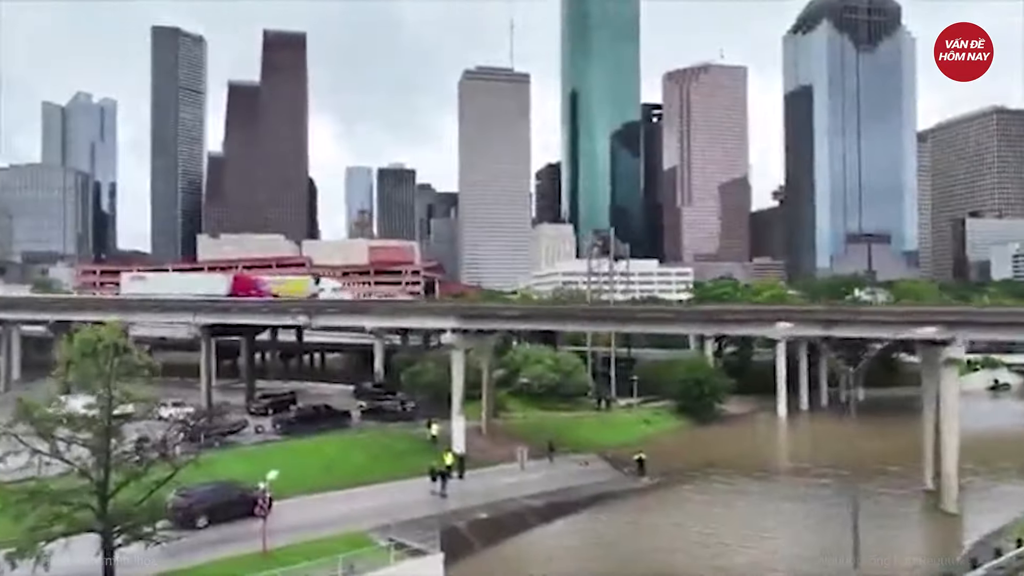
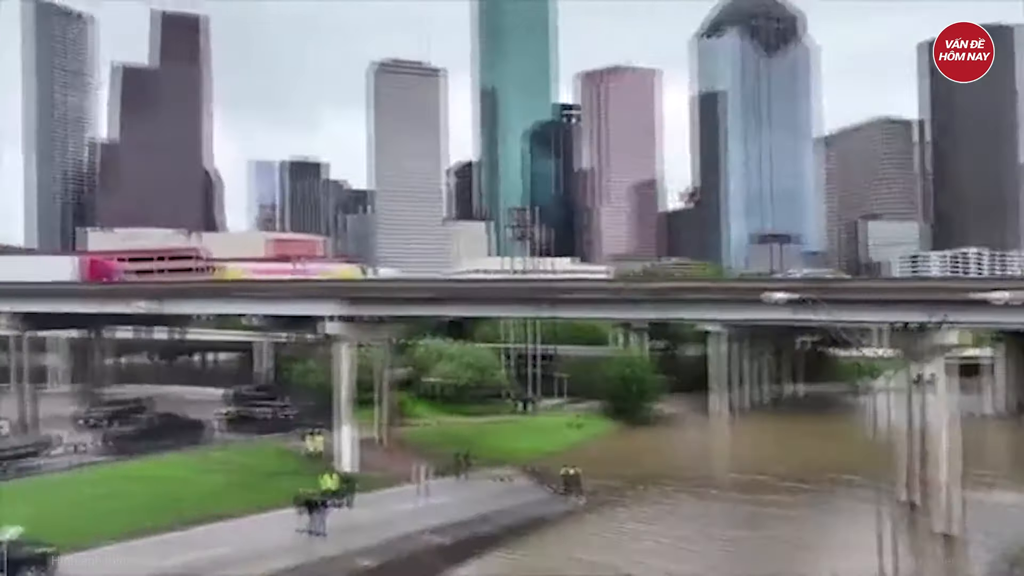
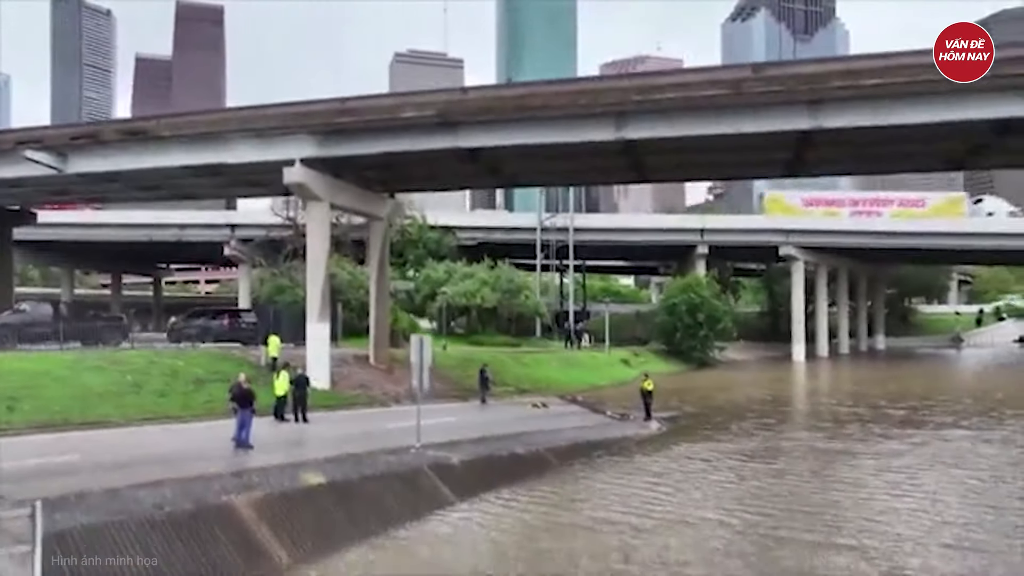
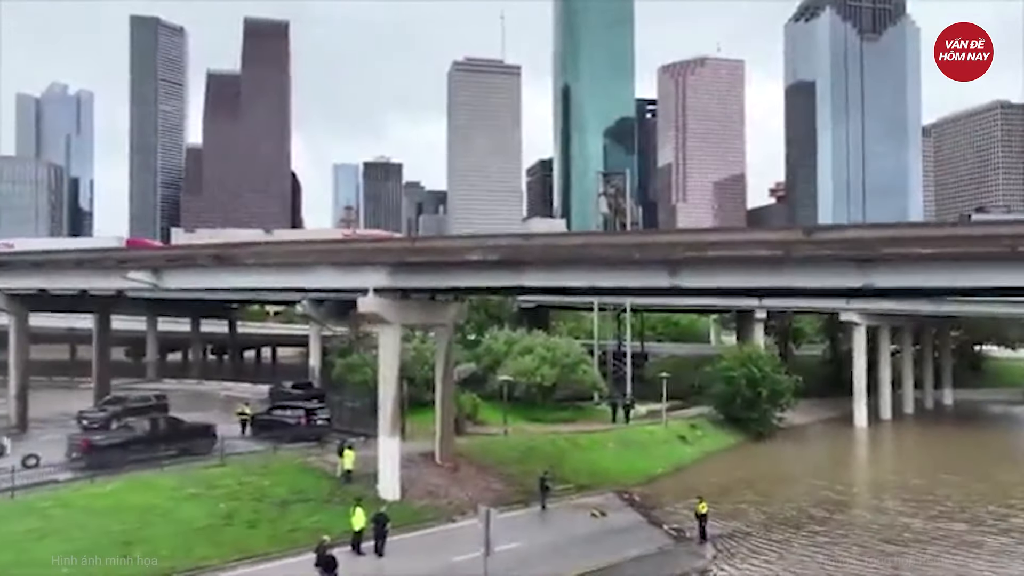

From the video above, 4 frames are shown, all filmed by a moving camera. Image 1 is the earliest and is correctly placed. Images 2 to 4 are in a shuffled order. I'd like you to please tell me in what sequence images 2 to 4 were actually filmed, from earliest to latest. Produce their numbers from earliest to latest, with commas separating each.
2, 4, 3
